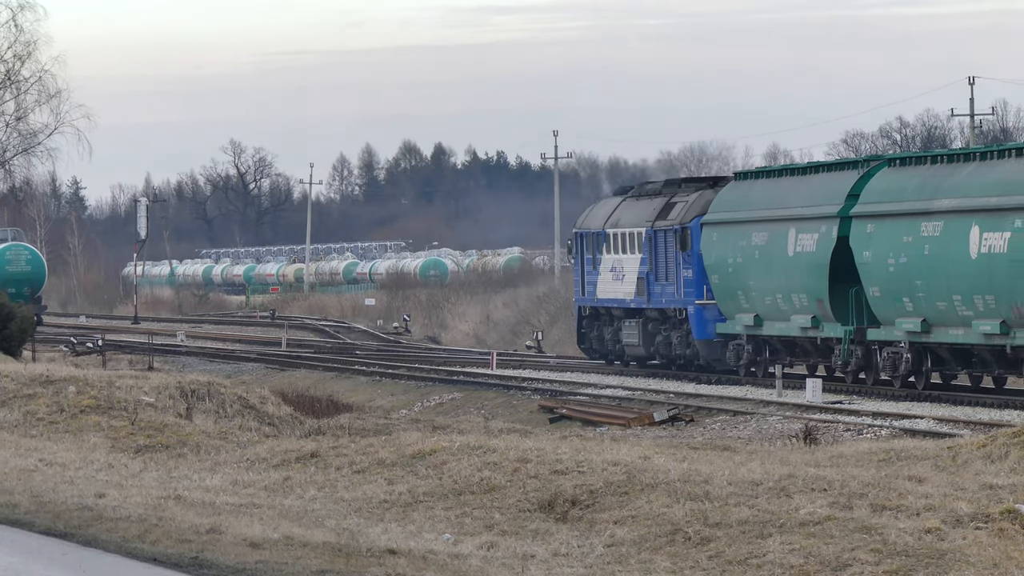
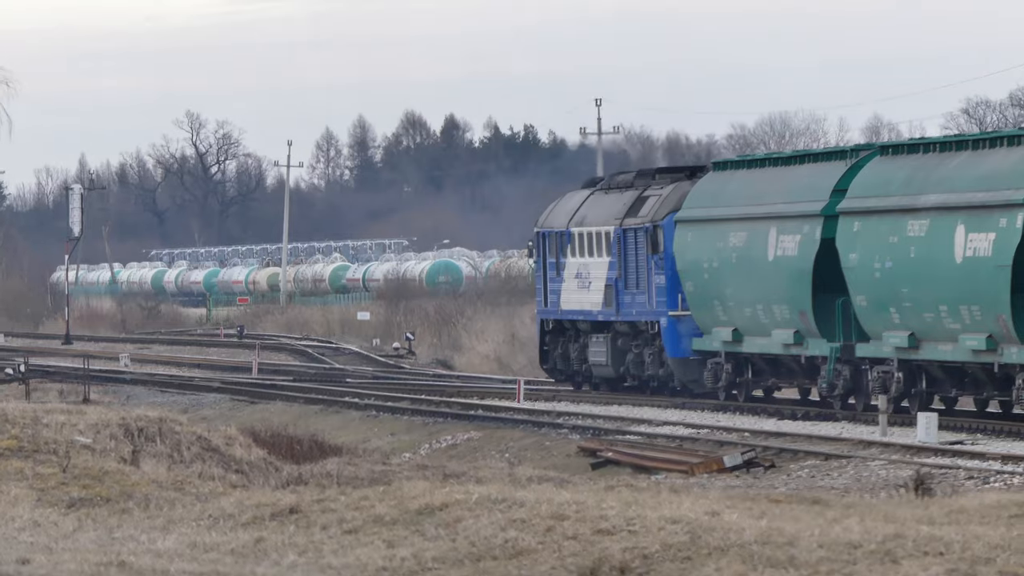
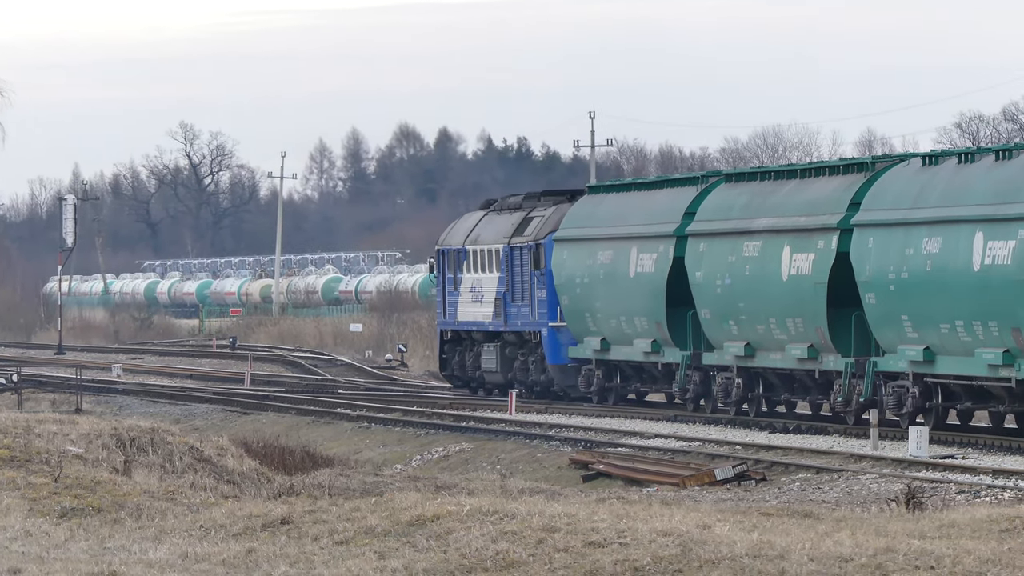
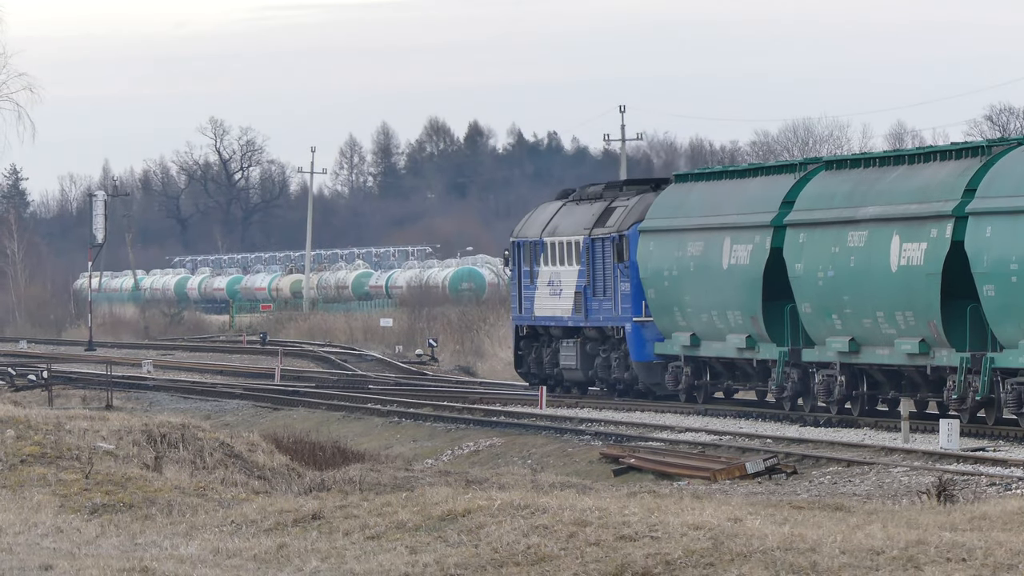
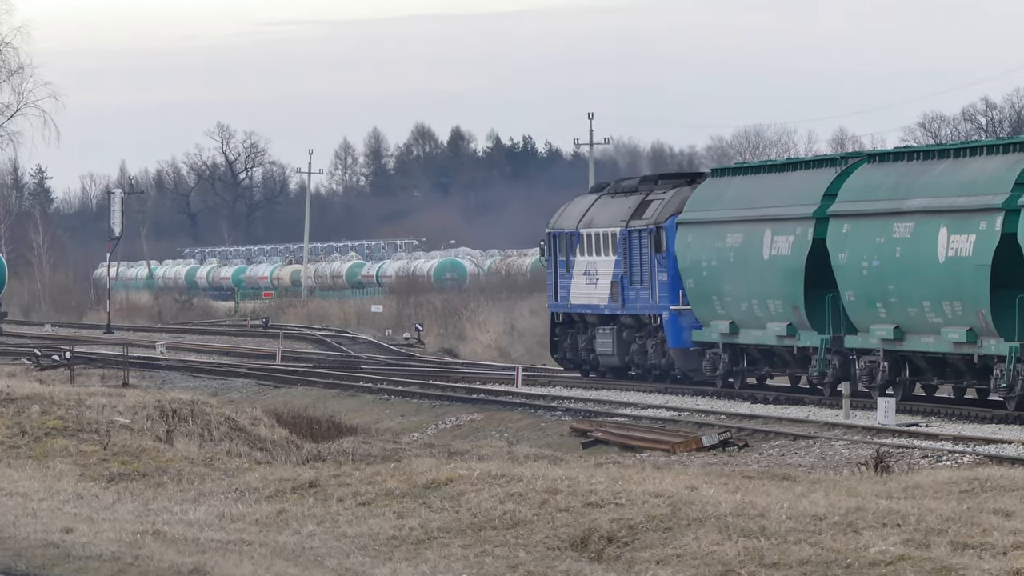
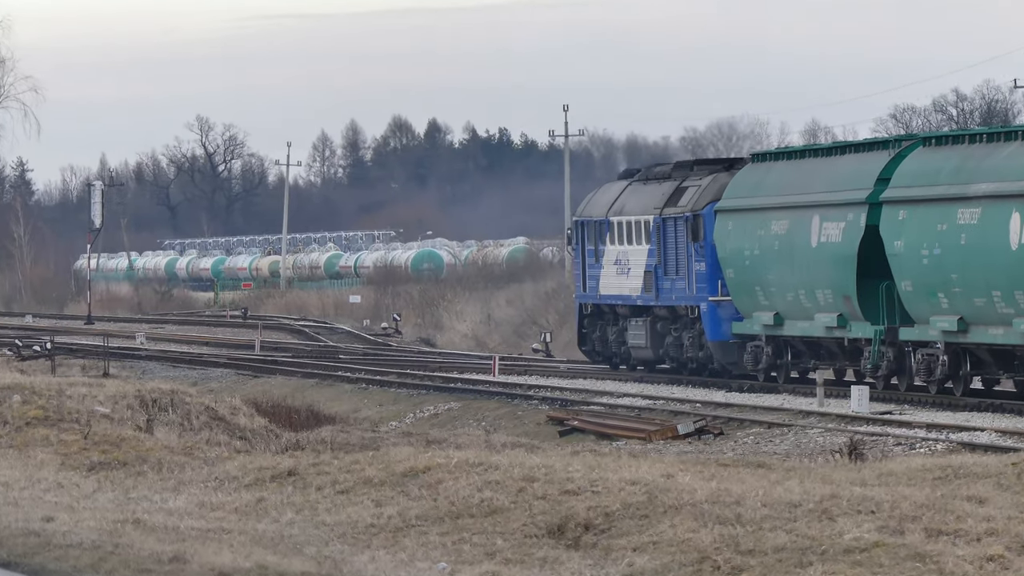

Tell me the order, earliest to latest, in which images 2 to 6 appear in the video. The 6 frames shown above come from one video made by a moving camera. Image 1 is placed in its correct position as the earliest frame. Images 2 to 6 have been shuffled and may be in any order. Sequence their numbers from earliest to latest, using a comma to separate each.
6, 5, 2, 4, 3
